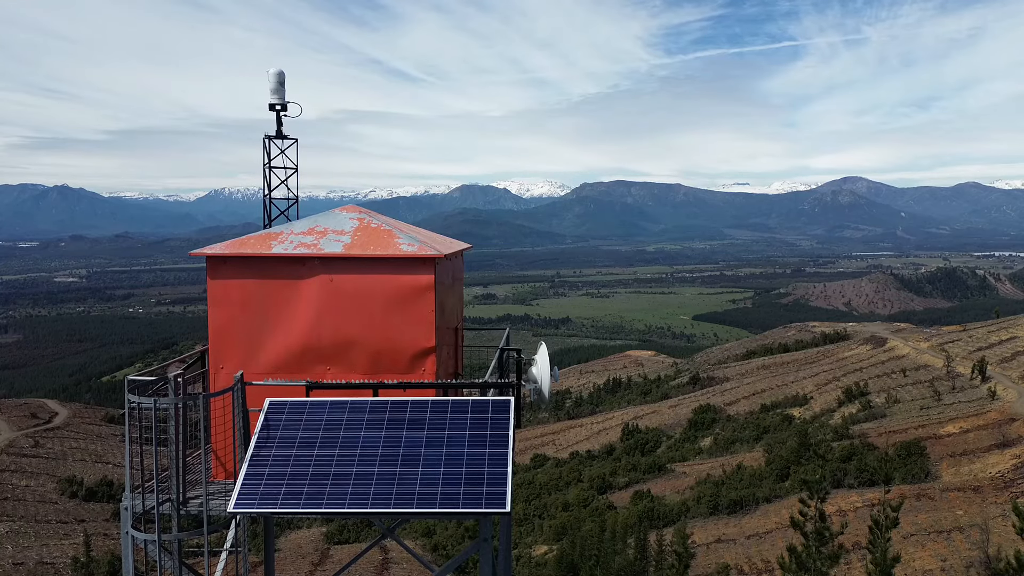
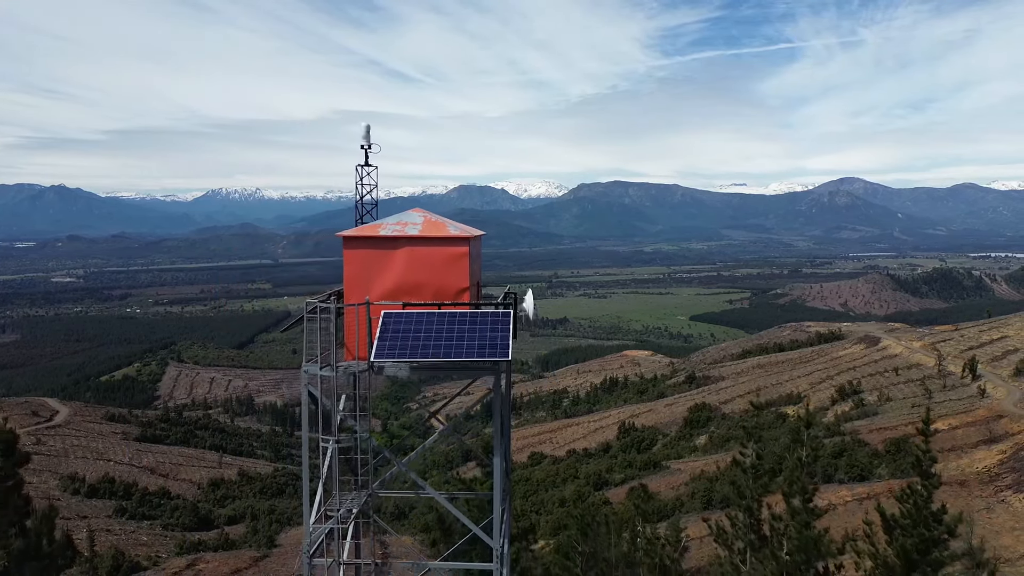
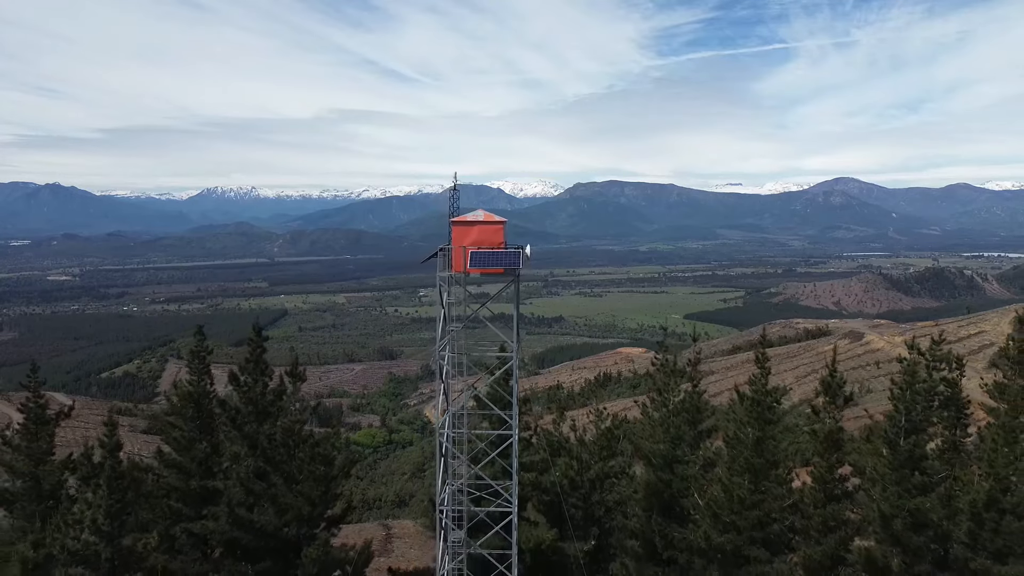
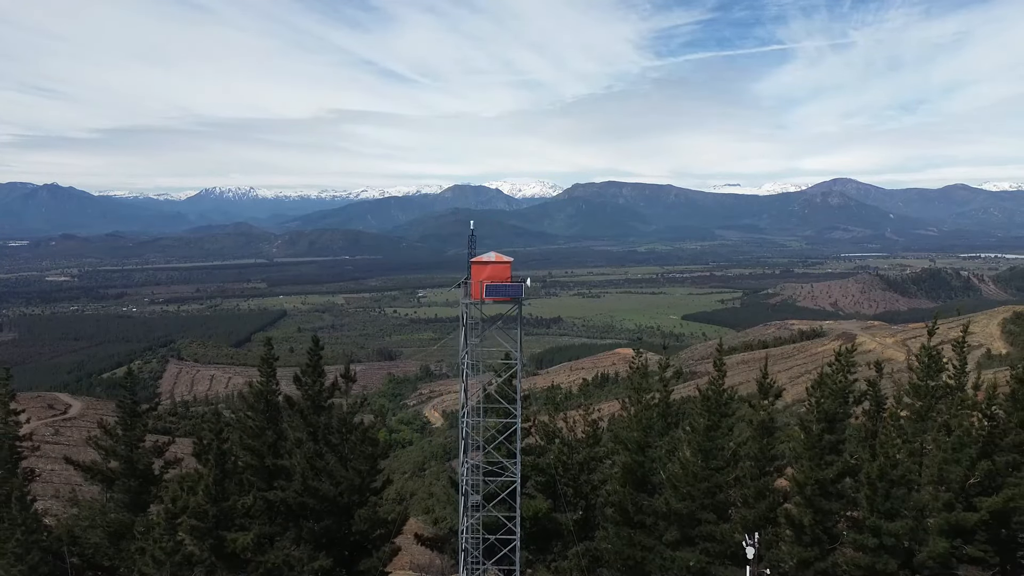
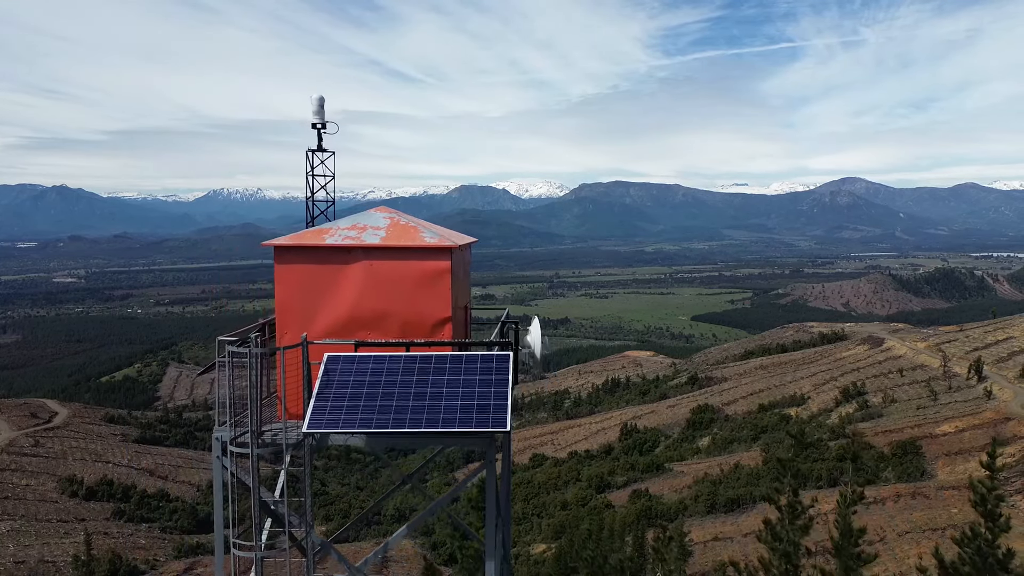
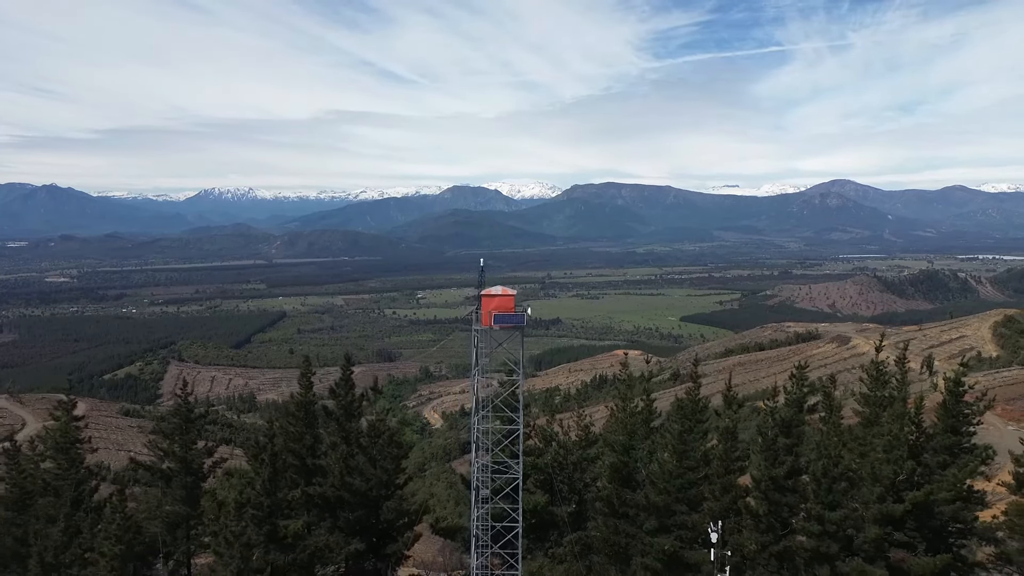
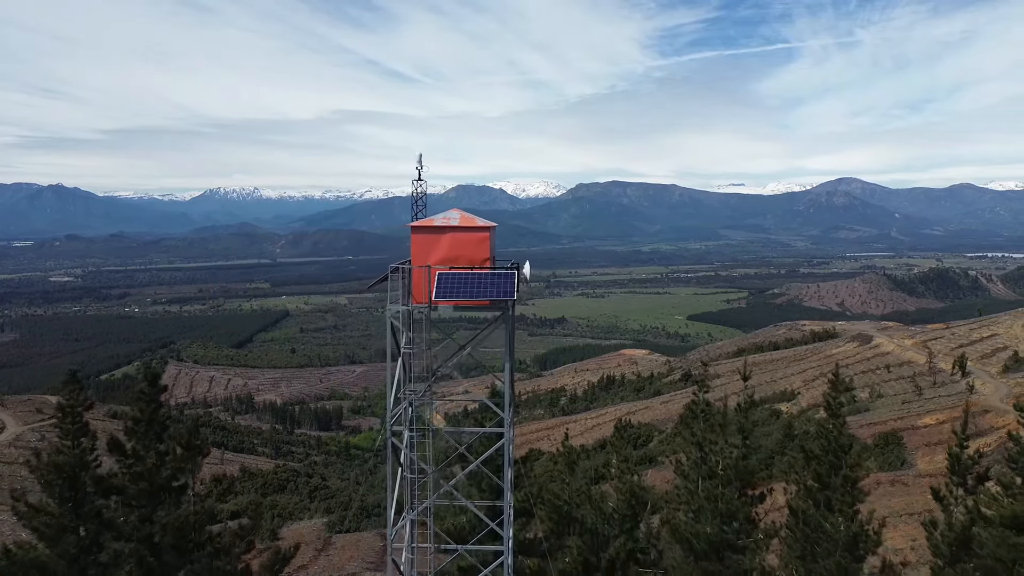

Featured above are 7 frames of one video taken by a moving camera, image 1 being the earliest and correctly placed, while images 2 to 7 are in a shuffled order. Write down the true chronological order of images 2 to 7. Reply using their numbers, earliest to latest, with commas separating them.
5, 2, 7, 3, 4, 6
